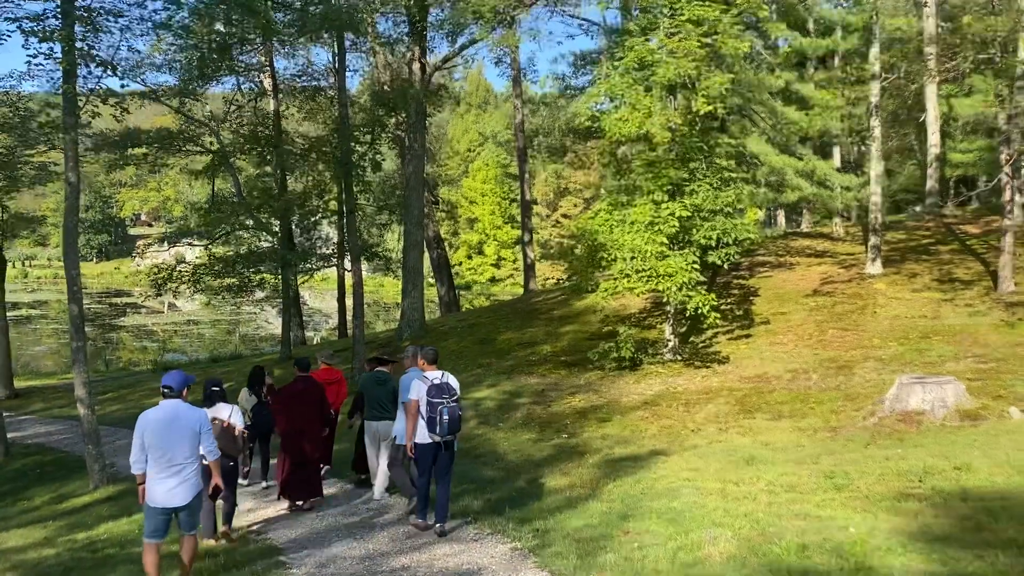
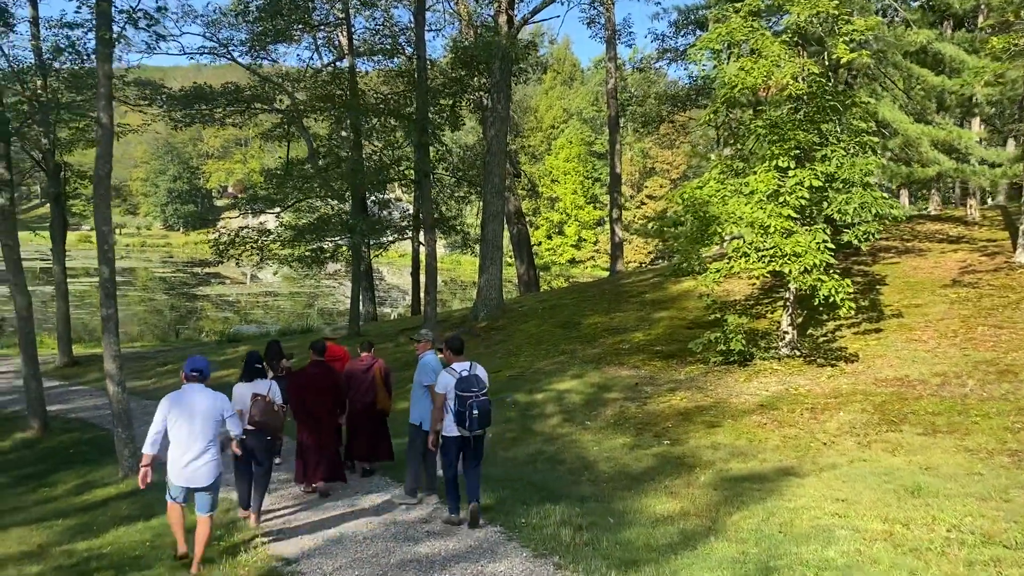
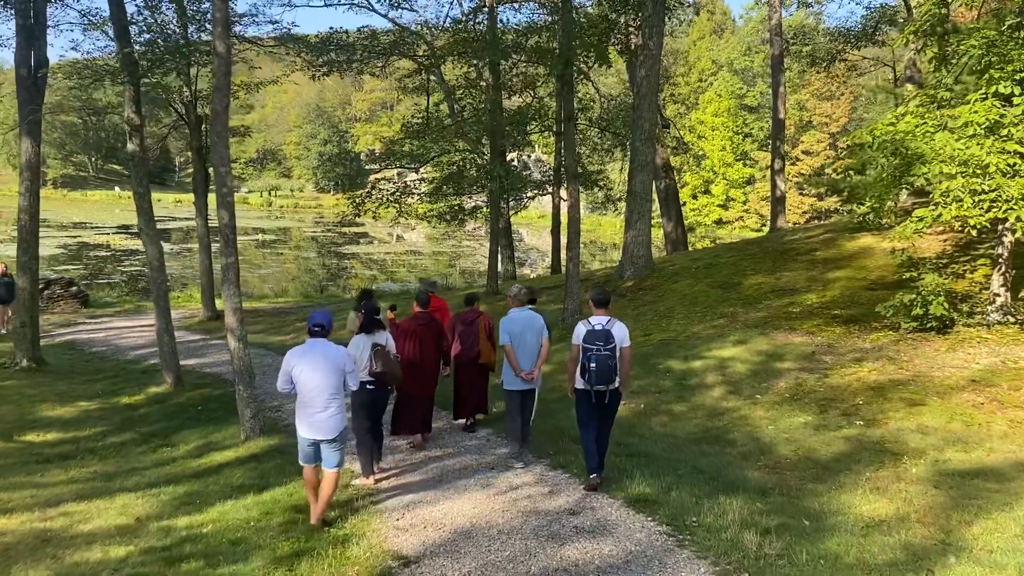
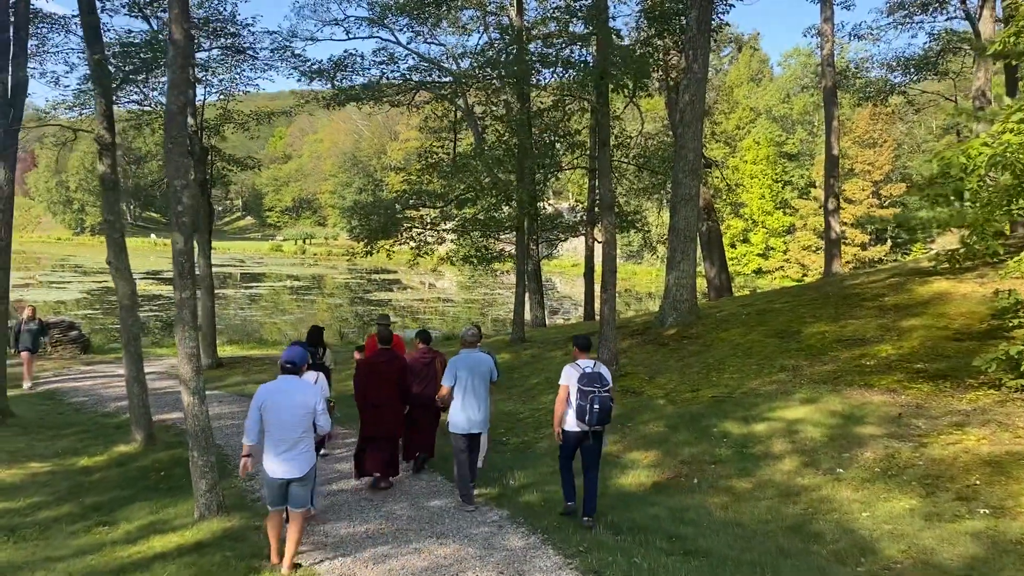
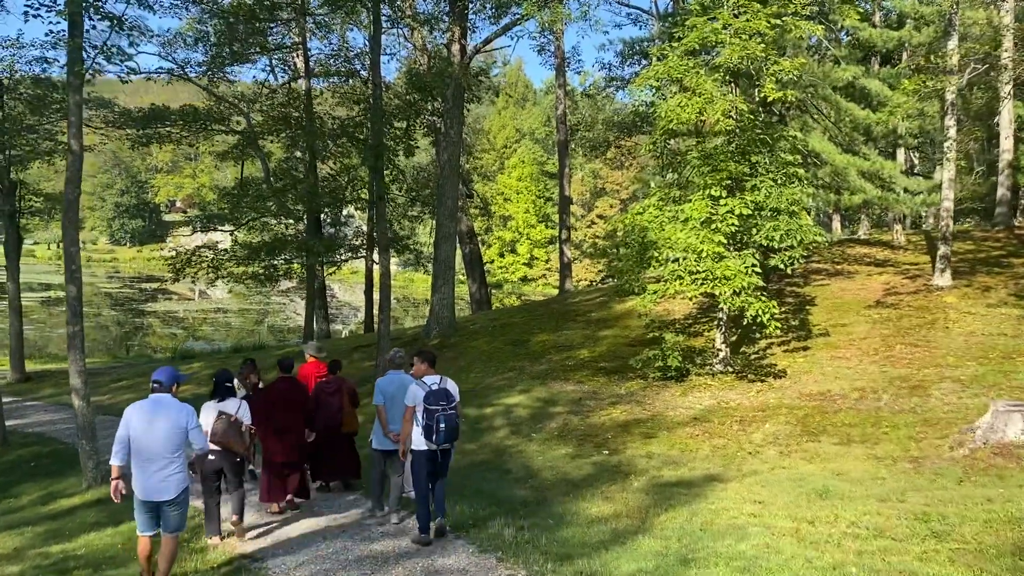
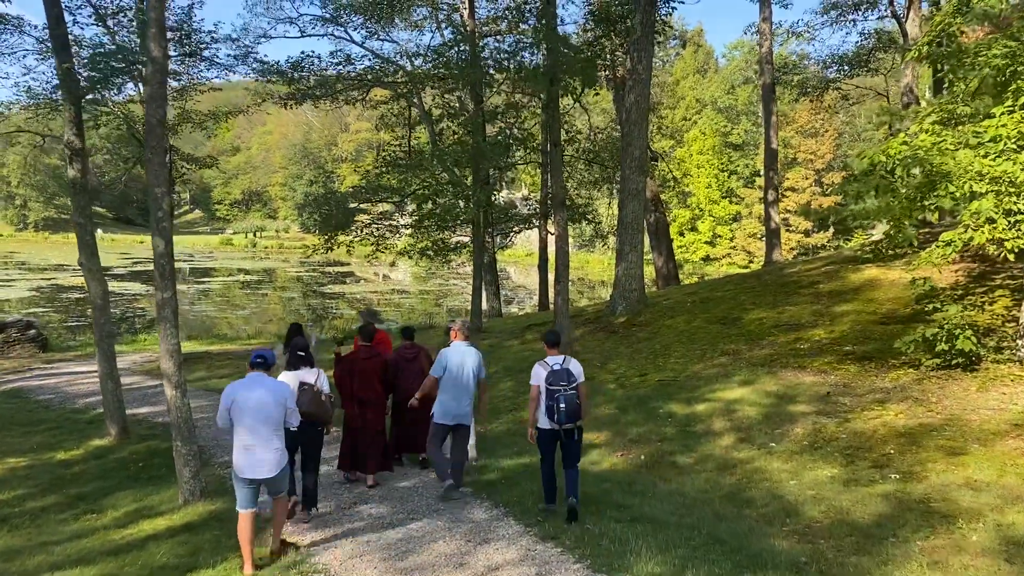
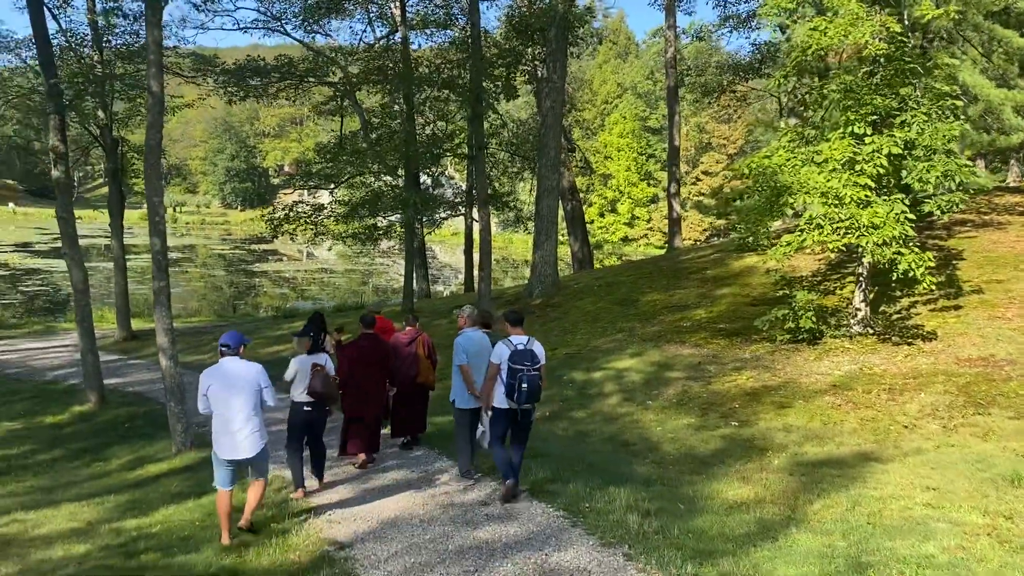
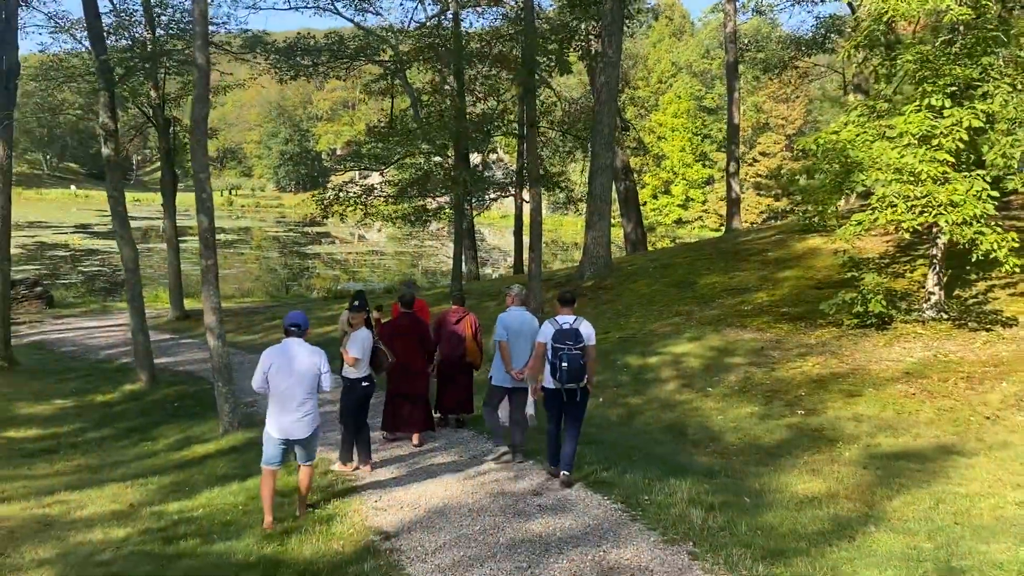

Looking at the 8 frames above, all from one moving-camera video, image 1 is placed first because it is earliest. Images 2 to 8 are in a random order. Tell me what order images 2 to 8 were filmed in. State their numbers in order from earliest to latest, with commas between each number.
5, 2, 7, 8, 3, 6, 4
